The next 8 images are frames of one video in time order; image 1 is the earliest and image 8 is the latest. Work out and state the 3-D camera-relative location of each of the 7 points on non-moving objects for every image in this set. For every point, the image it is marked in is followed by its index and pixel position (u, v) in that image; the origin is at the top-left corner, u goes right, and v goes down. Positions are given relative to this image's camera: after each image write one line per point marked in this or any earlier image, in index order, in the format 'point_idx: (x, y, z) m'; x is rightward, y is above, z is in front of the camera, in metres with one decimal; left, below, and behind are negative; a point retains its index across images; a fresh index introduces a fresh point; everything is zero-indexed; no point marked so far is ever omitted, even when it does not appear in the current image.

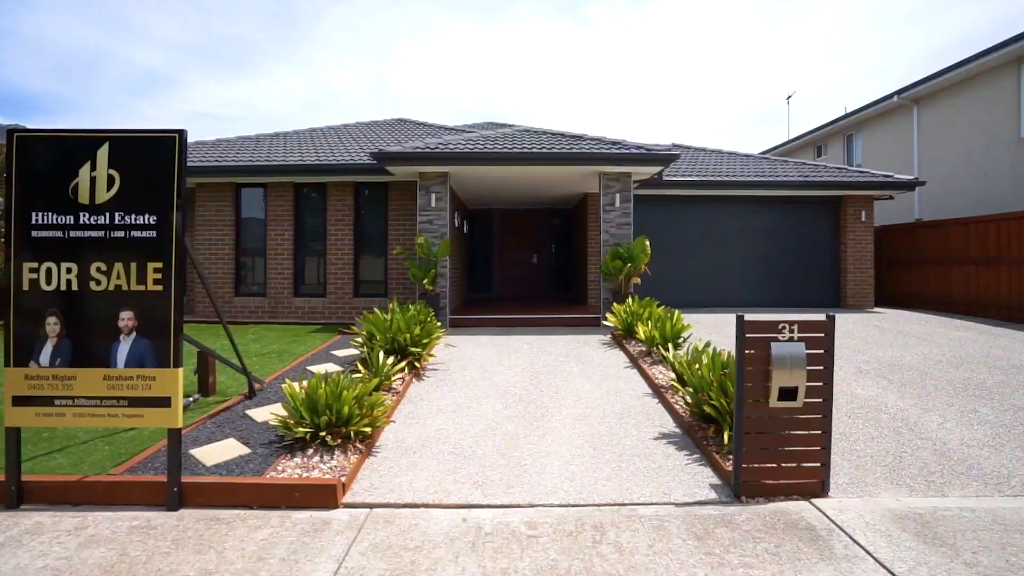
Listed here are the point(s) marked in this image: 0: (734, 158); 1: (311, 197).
0: (+10.3, +5.9, +13.8) m
1: (-6.8, +2.9, +10.1) m
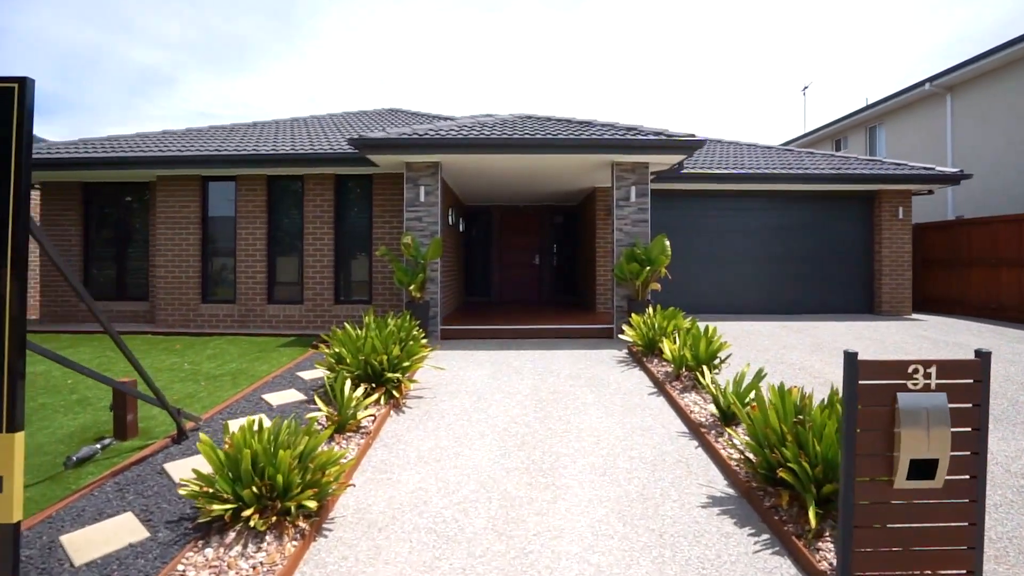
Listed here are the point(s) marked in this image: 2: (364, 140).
0: (+10.3, +5.7, +12.6) m
1: (-6.7, +2.8, +9.0) m
2: (-4.1, +3.7, +7.4) m
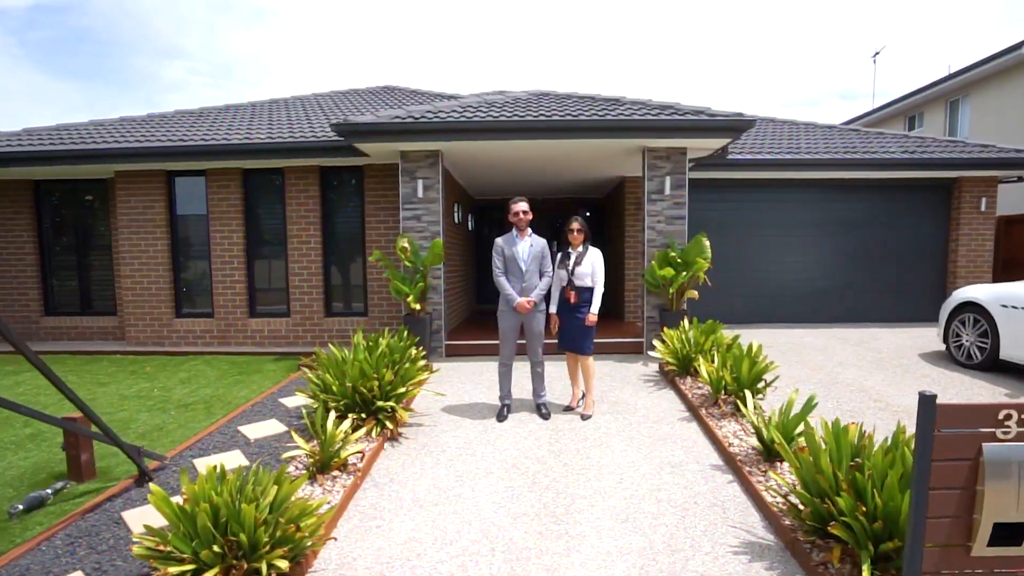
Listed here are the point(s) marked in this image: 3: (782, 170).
0: (+11.0, +5.7, +11.0) m
1: (-6.2, +3.0, +8.6) m
2: (-3.7, +3.8, +6.8) m
3: (+8.5, +3.7, +9.4) m
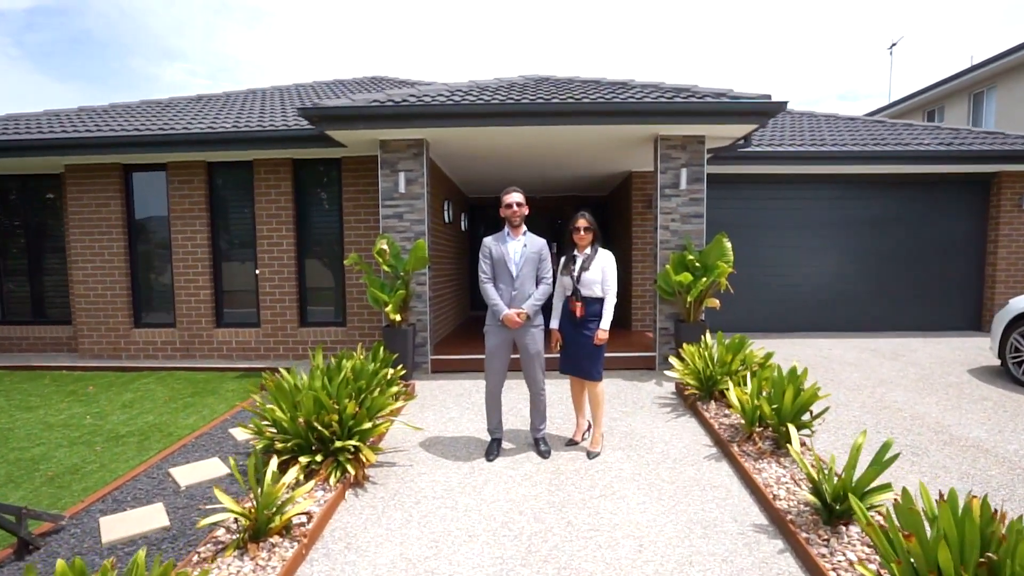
0: (+10.9, +5.6, +10.2) m
1: (-6.4, +2.8, +7.7) m
2: (-3.8, +3.6, +5.9) m
3: (+8.4, +3.5, +8.5) m
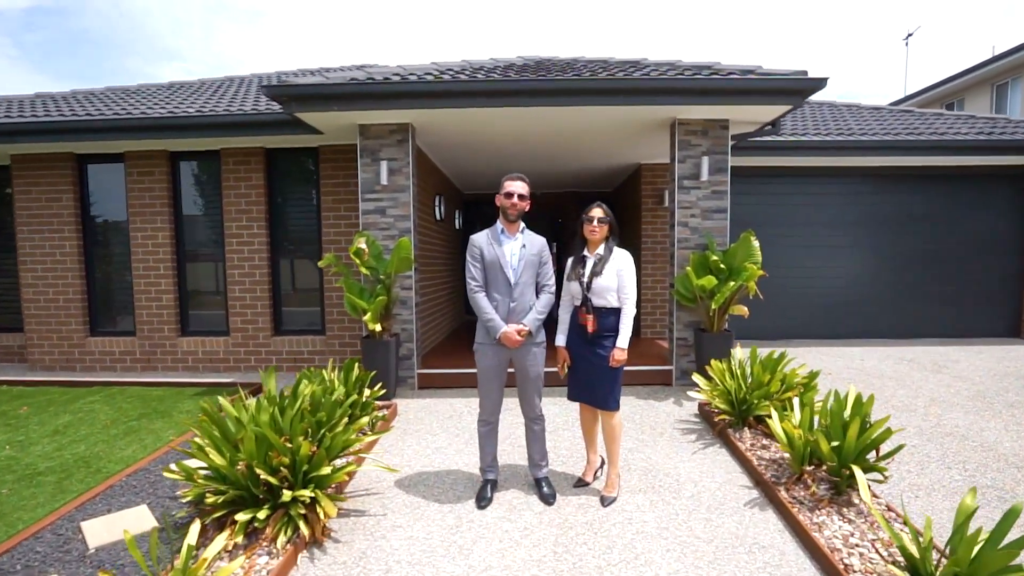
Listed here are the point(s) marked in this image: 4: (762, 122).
0: (+10.8, +5.5, +9.4) m
1: (-6.4, +2.7, +6.9) m
2: (-3.9, +3.5, +5.1) m
3: (+8.3, +3.5, +7.8) m
4: (+4.9, +3.2, +5.8) m
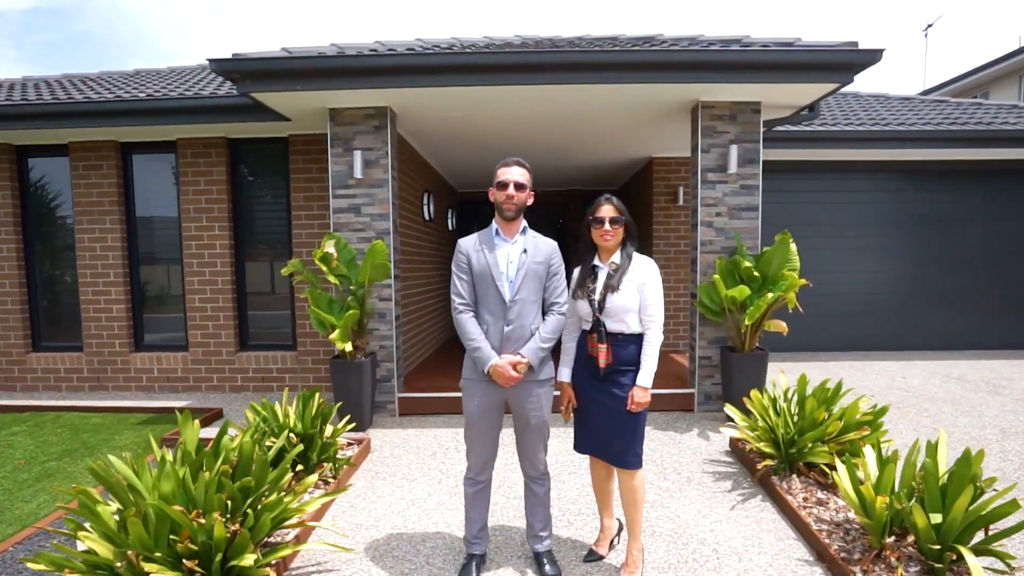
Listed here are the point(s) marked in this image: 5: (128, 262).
0: (+10.8, +5.3, +8.6) m
1: (-6.5, +2.5, +6.1) m
2: (-3.9, +3.3, +4.3) m
3: (+8.2, +3.3, +6.9) m
4: (+4.8, +3.1, +5.0) m
5: (-8.1, +0.5, +6.3) m
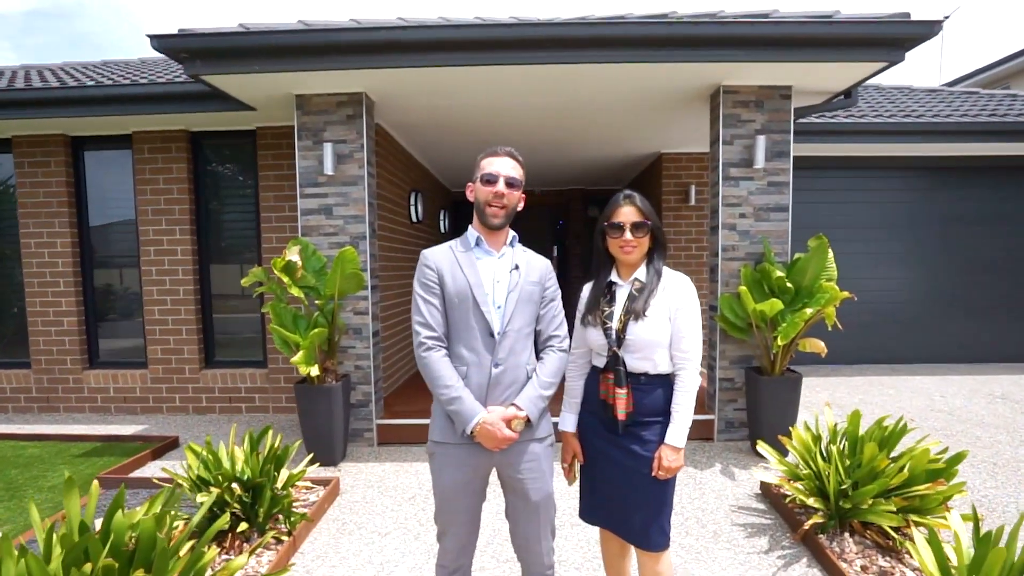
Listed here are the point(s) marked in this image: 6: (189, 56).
0: (+10.7, +5.1, +7.9) m
1: (-6.6, +2.3, +5.4) m
2: (-4.0, +3.1, +3.7) m
3: (+8.1, +3.1, +6.3) m
4: (+4.7, +2.9, +4.4) m
5: (-8.2, +0.4, +5.7) m
6: (-4.1, +3.0, +3.8) m
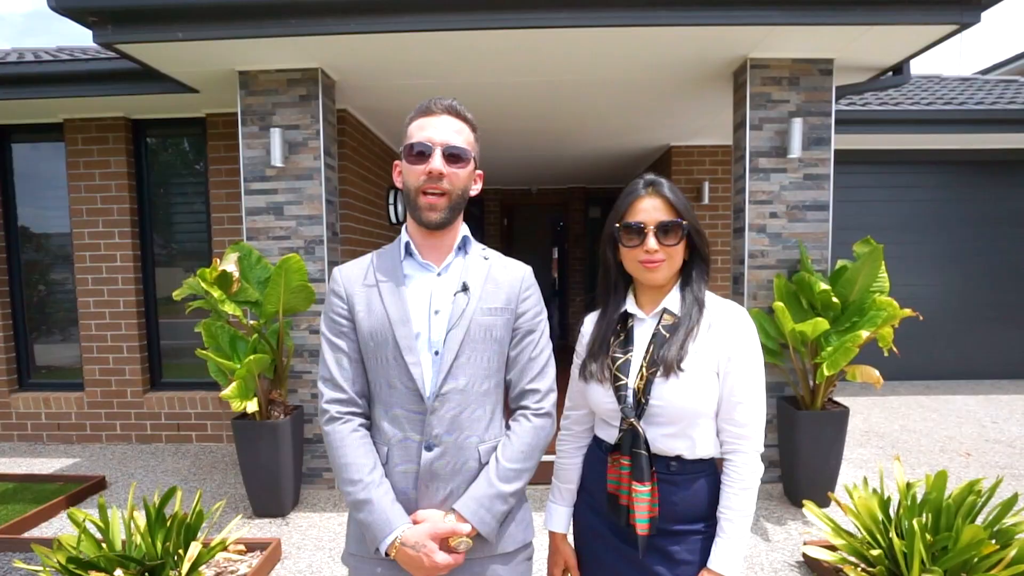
0: (+10.5, +5.0, +7.2) m
1: (-6.8, +2.1, +4.7) m
2: (-4.2, +3.0, +3.0) m
3: (+8.0, +2.9, +5.6) m
4: (+4.5, +2.7, +3.7) m
5: (-8.3, +0.2, +5.0) m
6: (-4.3, +2.8, +3.1) m
